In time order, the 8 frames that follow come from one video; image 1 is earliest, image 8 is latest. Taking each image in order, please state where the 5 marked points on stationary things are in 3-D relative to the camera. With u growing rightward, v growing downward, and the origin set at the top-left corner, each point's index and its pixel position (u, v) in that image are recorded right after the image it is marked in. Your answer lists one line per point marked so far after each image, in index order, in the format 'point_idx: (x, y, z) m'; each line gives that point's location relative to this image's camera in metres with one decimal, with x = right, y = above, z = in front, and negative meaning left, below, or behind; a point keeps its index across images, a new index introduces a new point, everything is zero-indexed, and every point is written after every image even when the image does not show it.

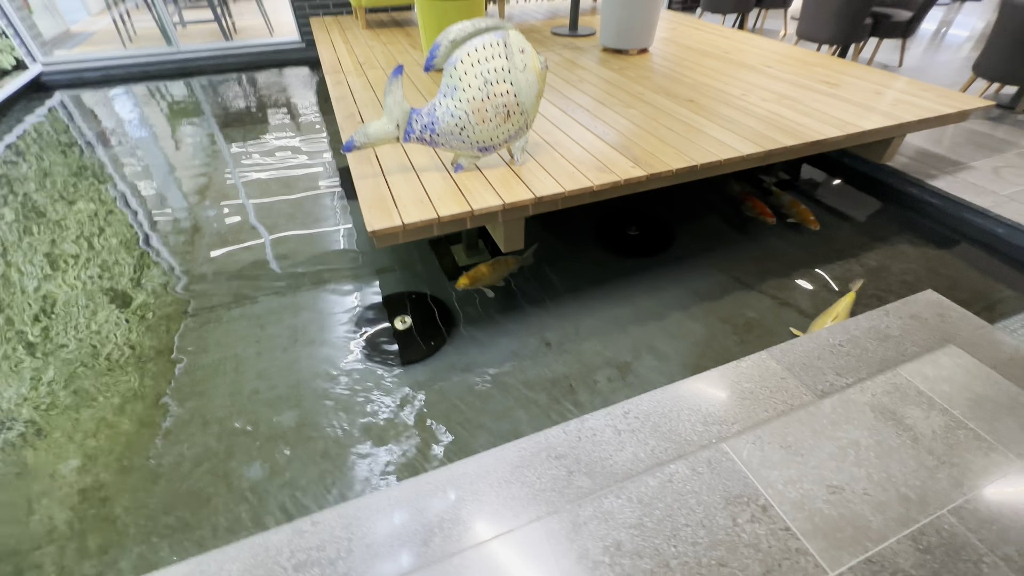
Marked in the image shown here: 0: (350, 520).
0: (-0.4, -0.6, +1.1) m
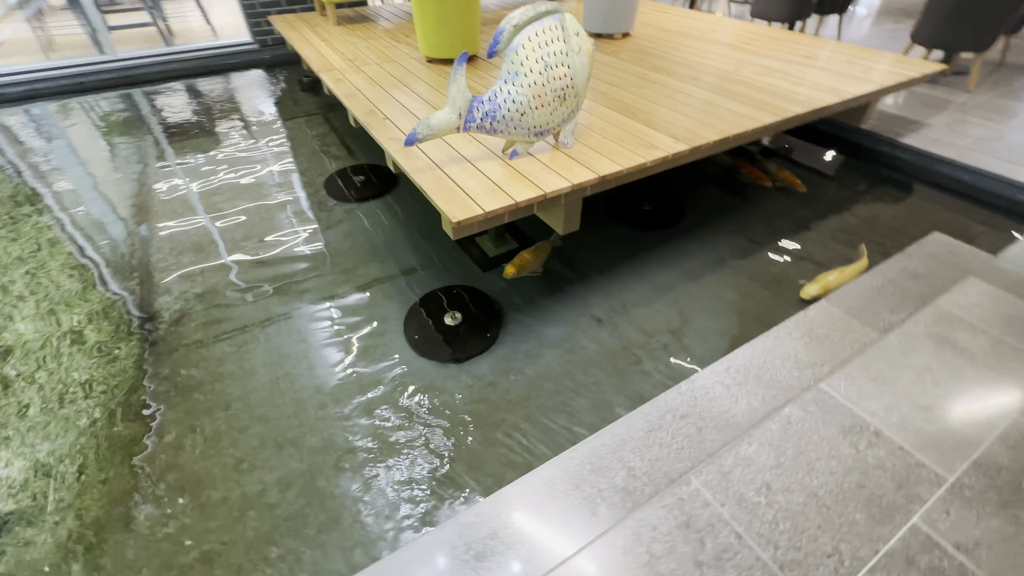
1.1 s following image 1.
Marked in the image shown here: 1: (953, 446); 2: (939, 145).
0: (0.0, -0.5, +1.1) m
1: (+1.2, -0.4, +1.2) m
2: (+2.6, +0.9, +2.7) m
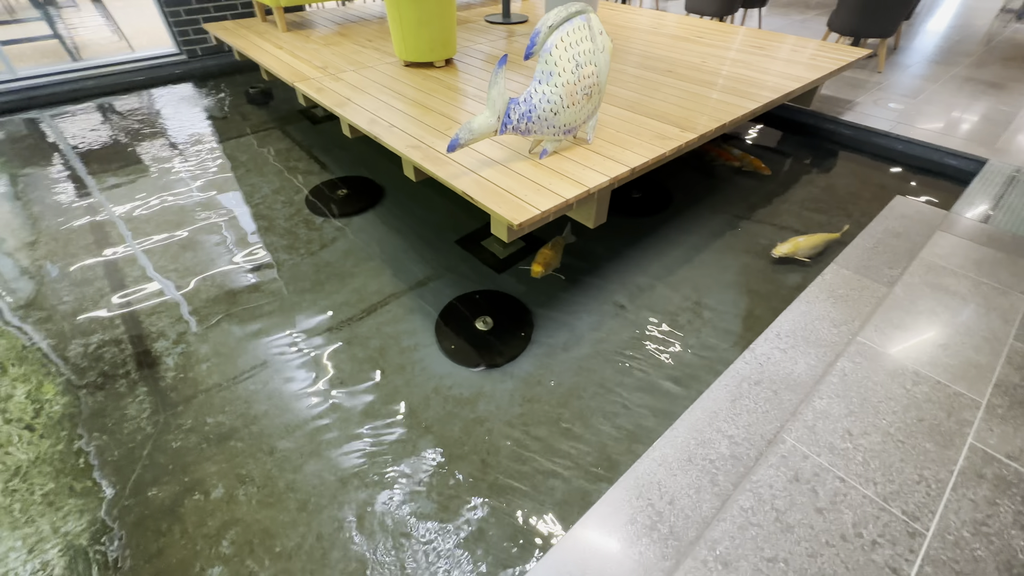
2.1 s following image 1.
0: (+0.3, -0.5, +1.1) m
1: (+1.4, -0.3, +1.4) m
2: (+2.5, +1.1, +3.0) m
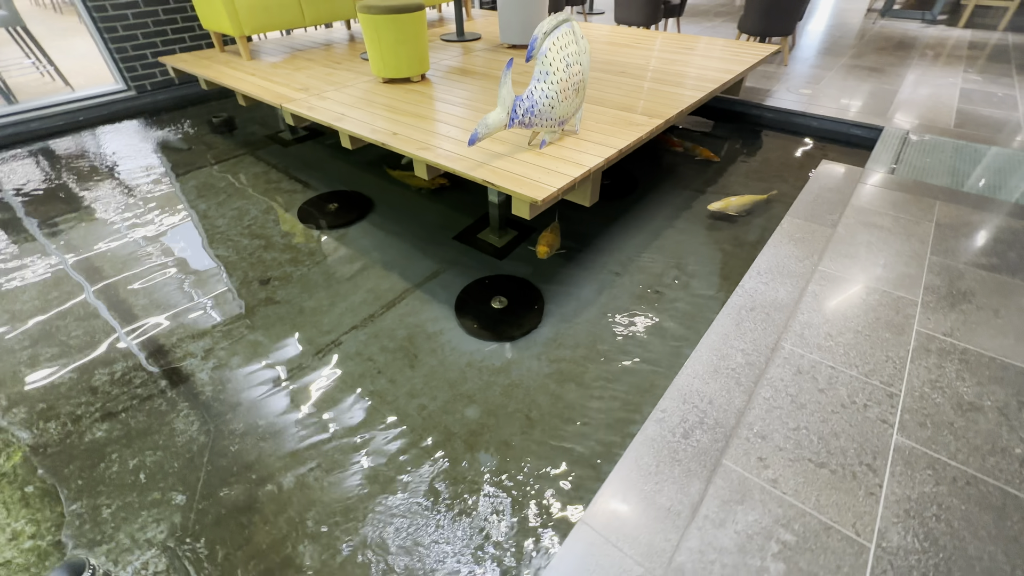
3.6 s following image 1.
0: (+0.5, -0.3, +1.3) m
1: (+1.6, 0.0, +1.7) m
2: (+2.2, +1.5, +3.5) m
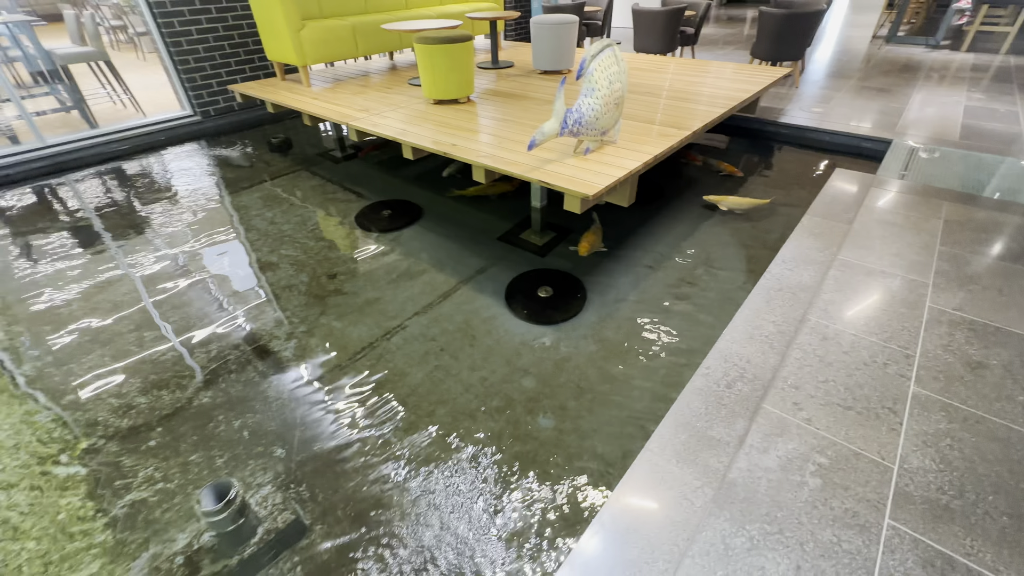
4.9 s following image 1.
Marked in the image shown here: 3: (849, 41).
0: (+0.7, -0.2, +1.5) m
1: (+1.8, +0.1, +1.9) m
2: (+2.5, +1.4, +3.8) m
3: (+5.1, +3.8, +6.8) m
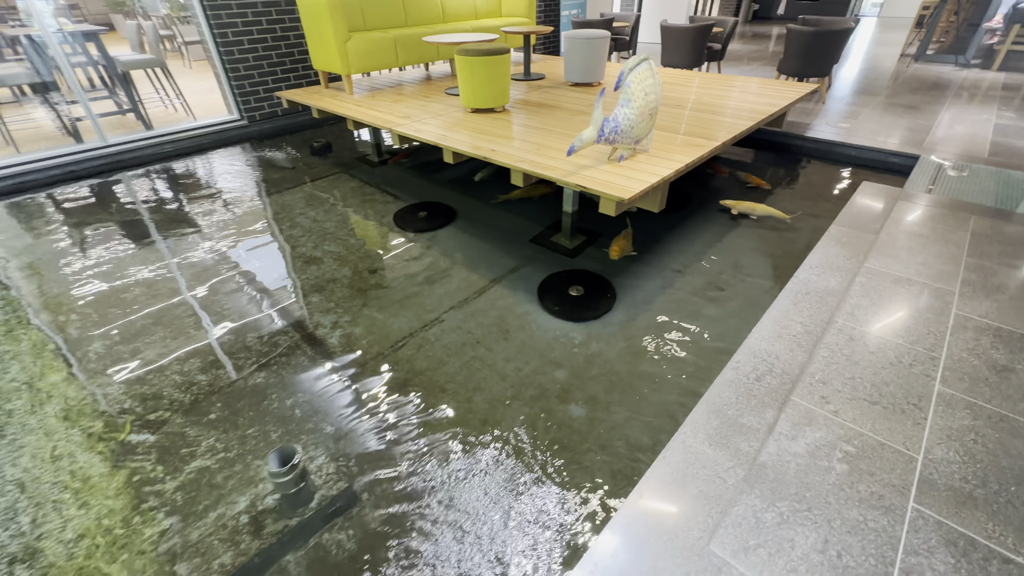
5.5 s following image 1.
0: (+0.9, -0.2, +1.6) m
1: (+2.0, +0.1, +2.0) m
2: (+2.8, +1.3, +3.9) m
3: (+5.6, +3.5, +6.8) m
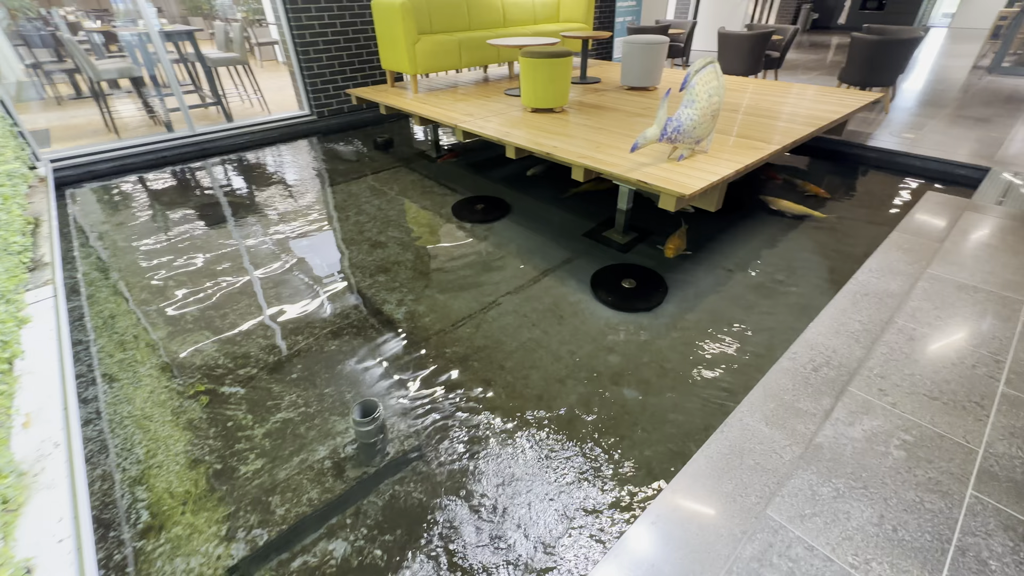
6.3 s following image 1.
0: (+1.1, -0.2, +1.7) m
1: (+2.2, 0.0, +2.0) m
2: (+3.2, +1.2, +3.8) m
3: (+6.4, +3.2, +6.5) m
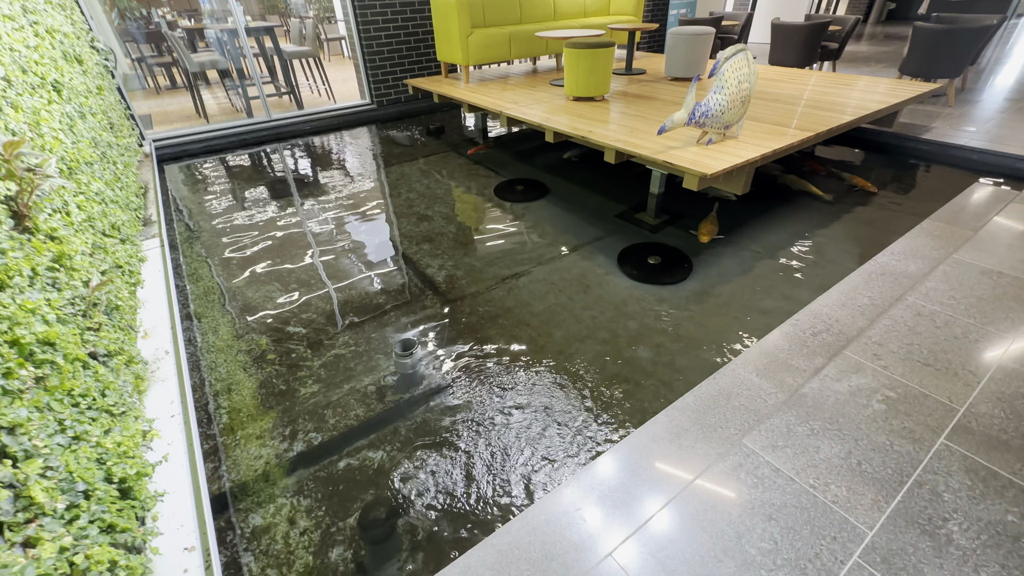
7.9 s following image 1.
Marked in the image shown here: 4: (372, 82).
0: (+1.2, -0.1, +1.8) m
1: (+2.3, +0.1, +1.9) m
2: (+3.6, +1.2, +3.7) m
3: (+7.1, +3.1, +6.0) m
4: (-1.7, +2.4, +5.2) m
